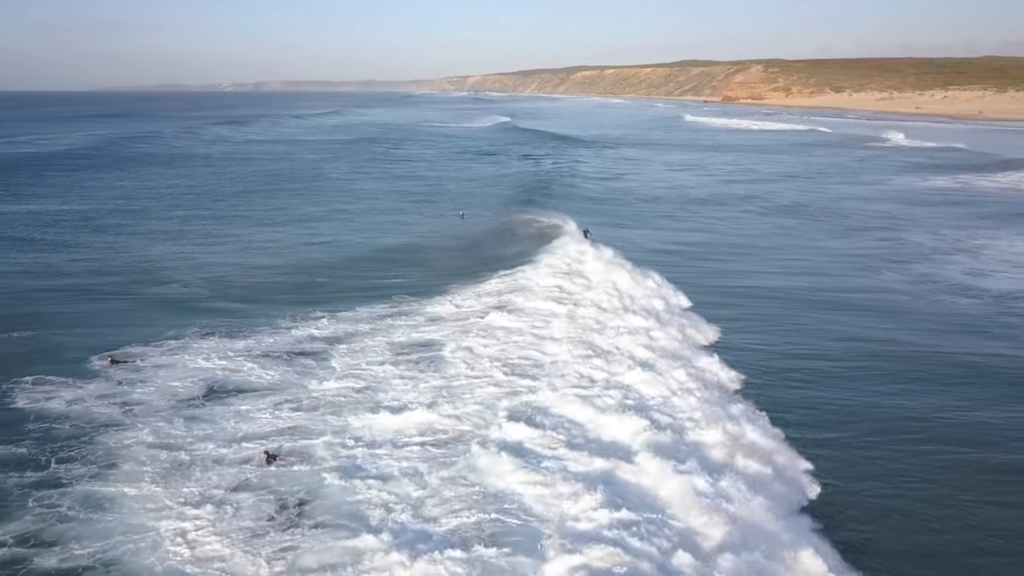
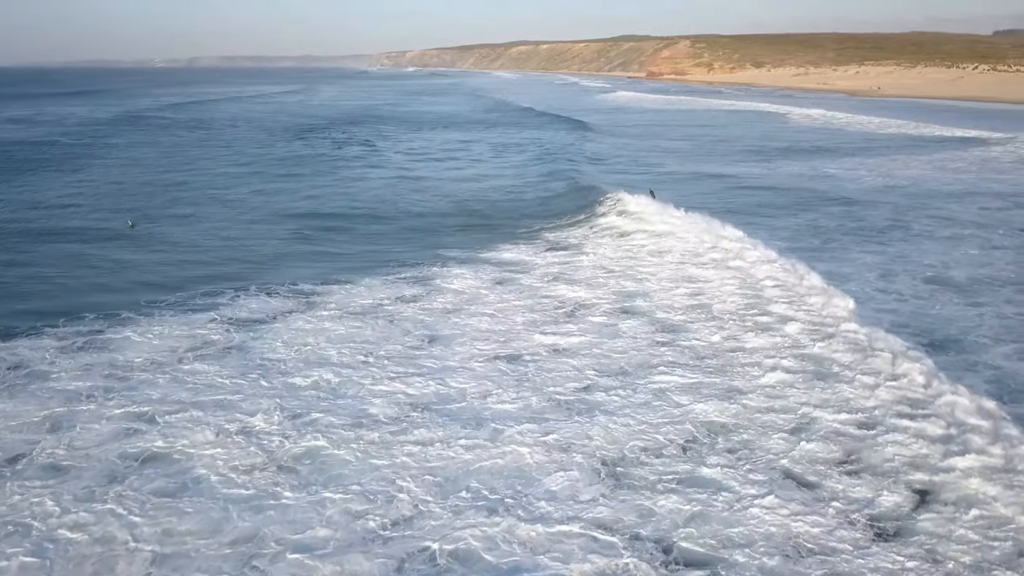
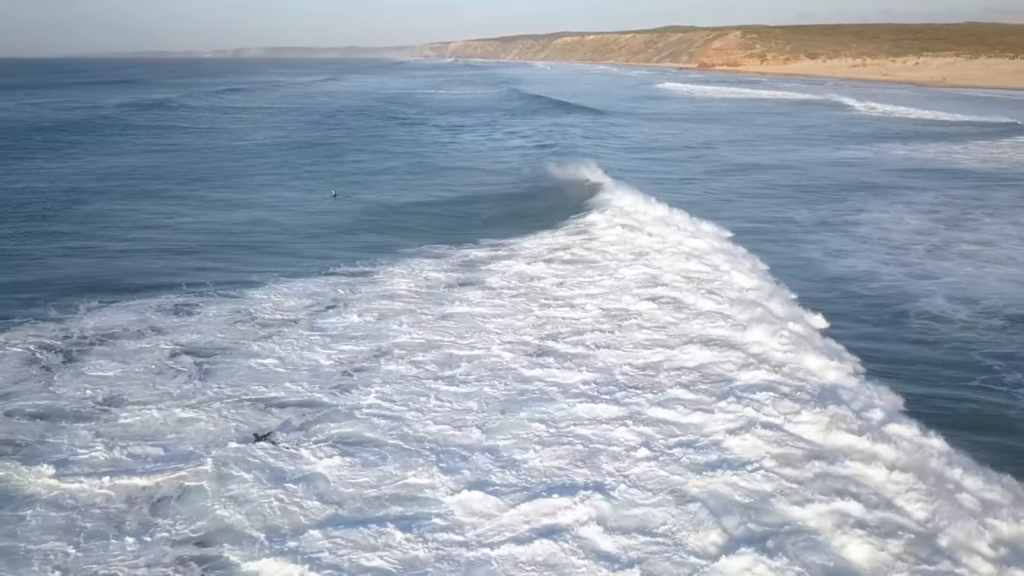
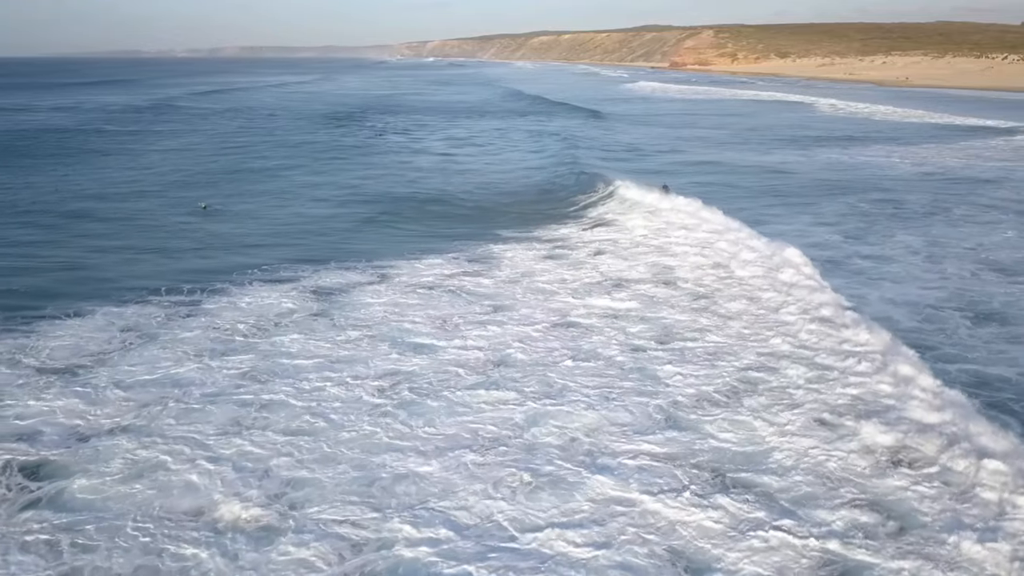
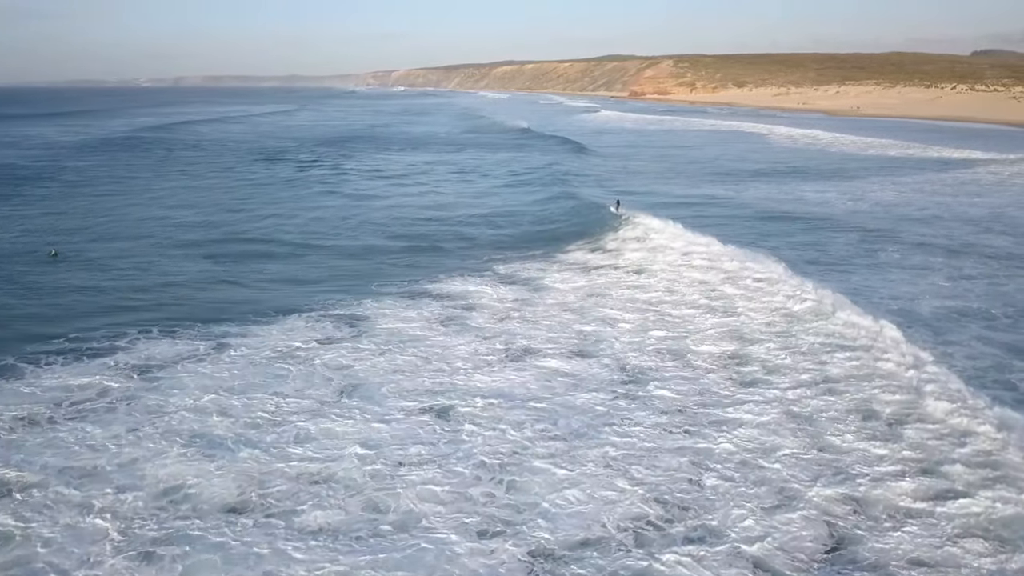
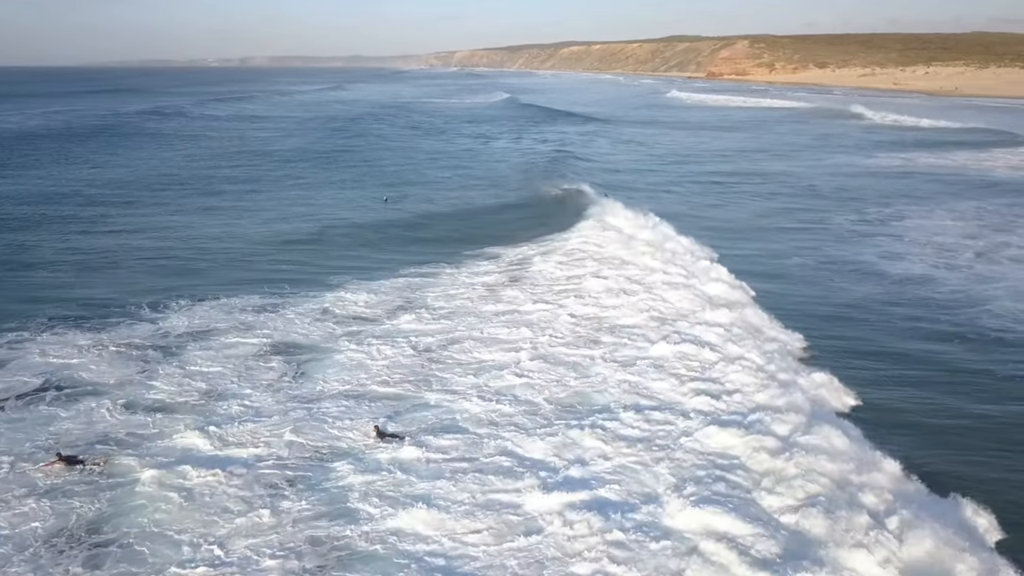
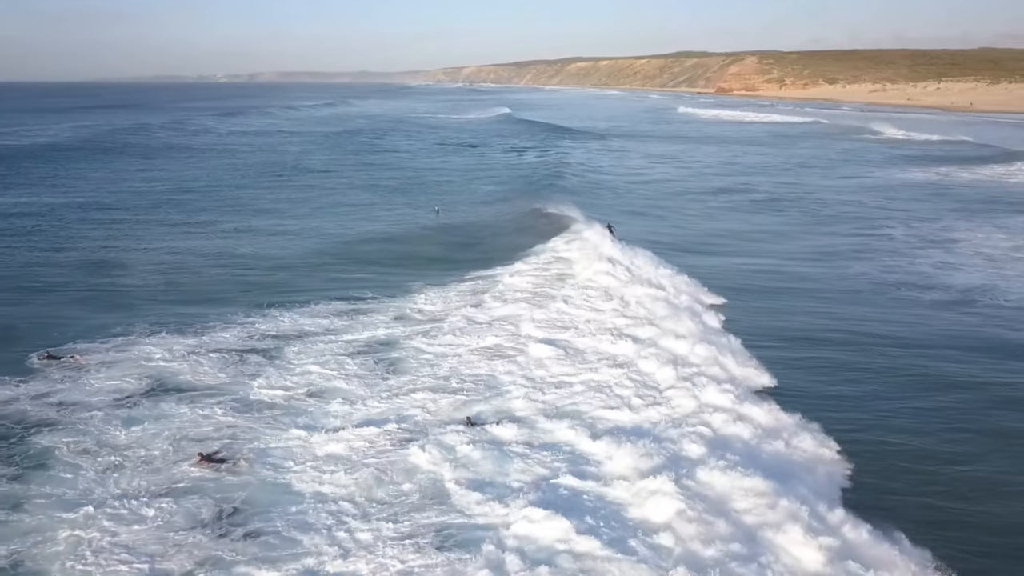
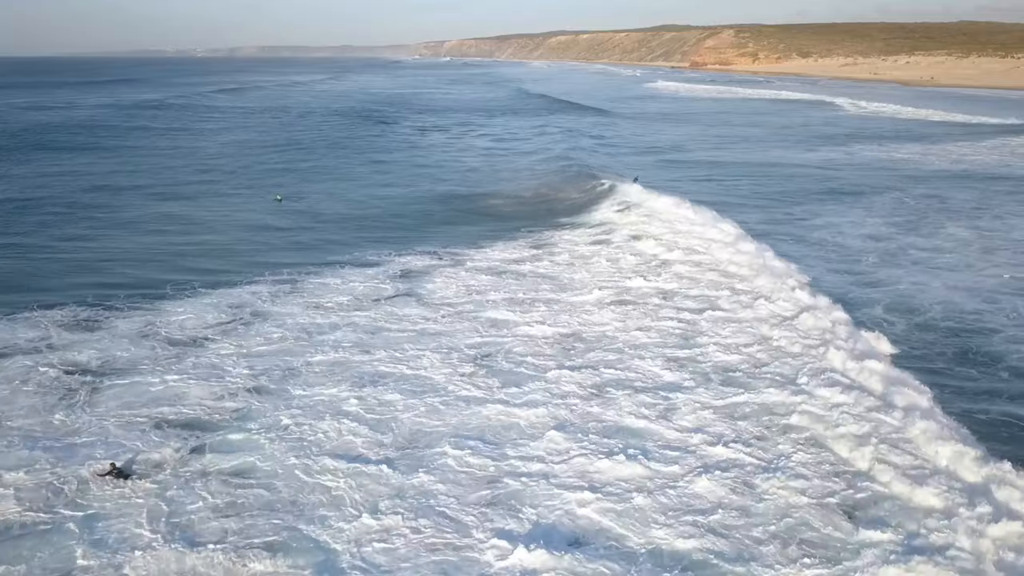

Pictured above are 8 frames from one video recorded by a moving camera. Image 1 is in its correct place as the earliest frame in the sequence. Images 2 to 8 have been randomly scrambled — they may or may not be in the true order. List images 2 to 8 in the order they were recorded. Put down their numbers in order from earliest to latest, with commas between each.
7, 6, 3, 8, 4, 2, 5
